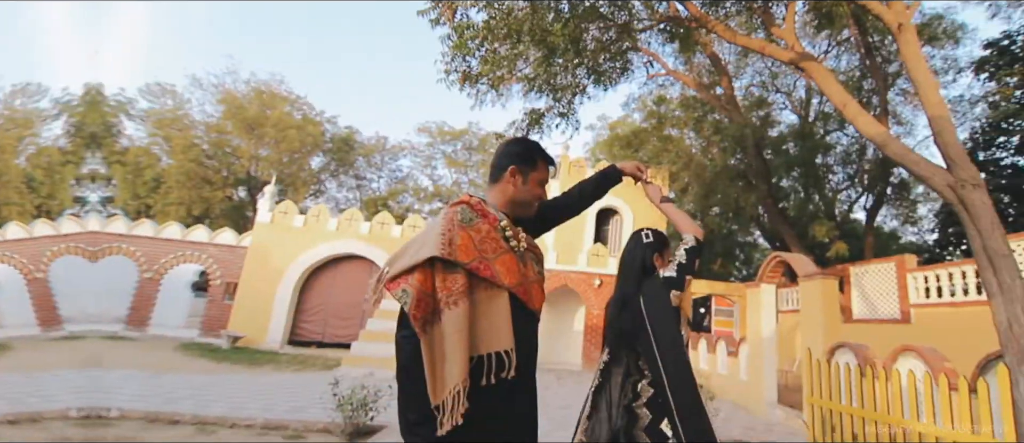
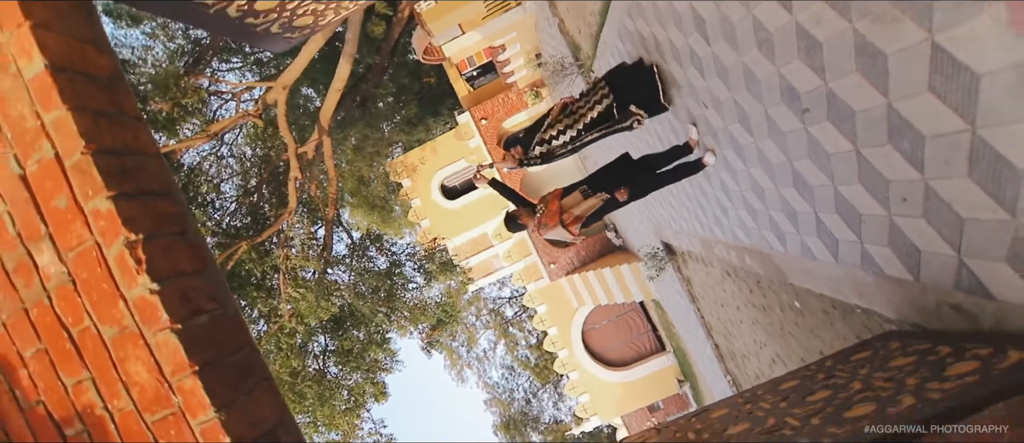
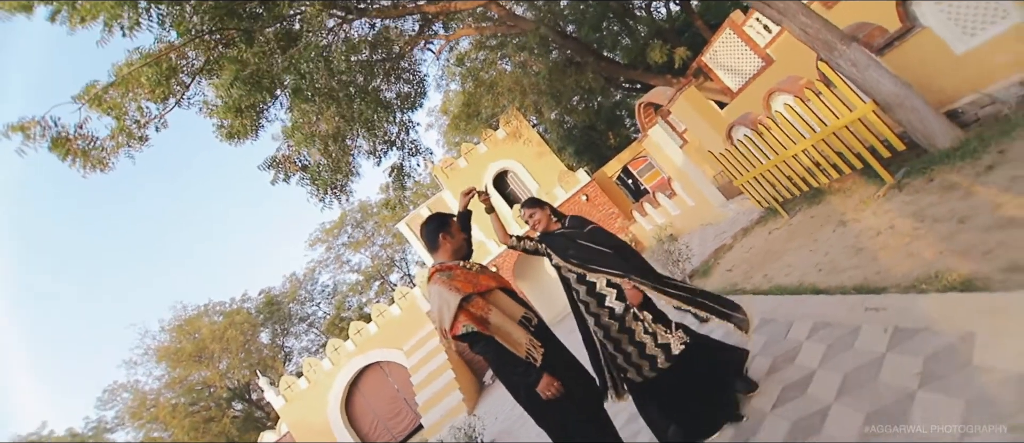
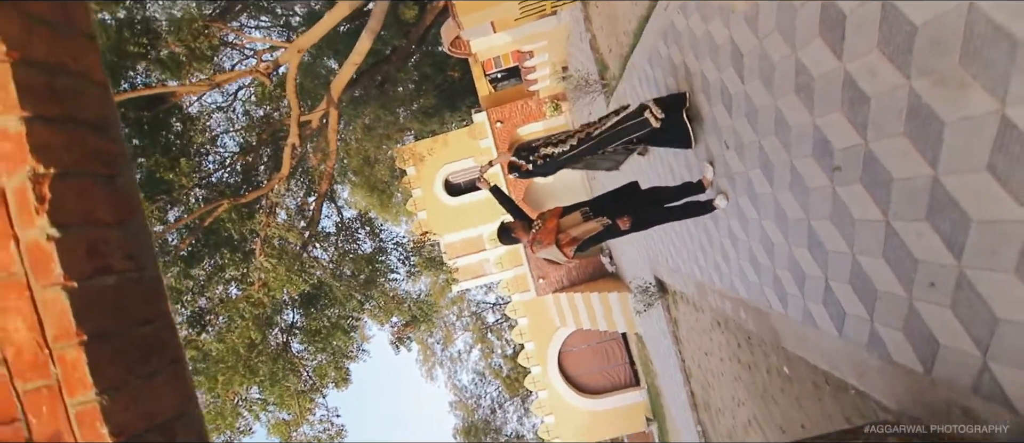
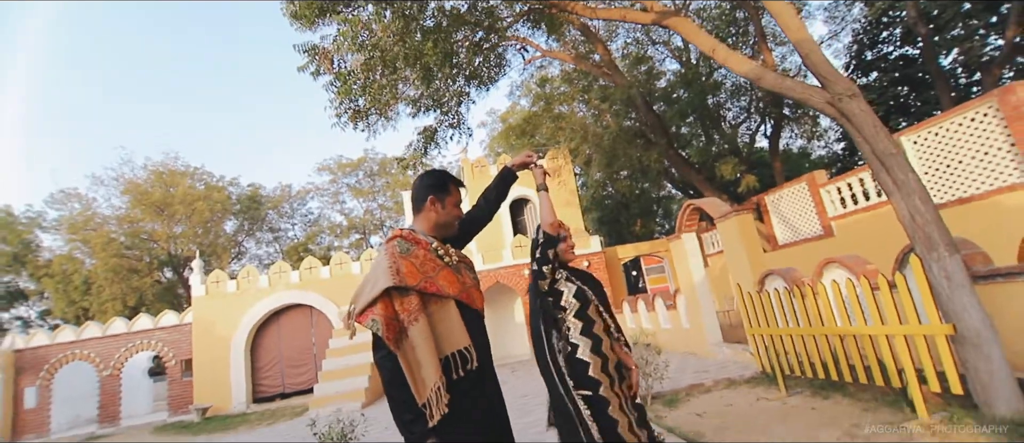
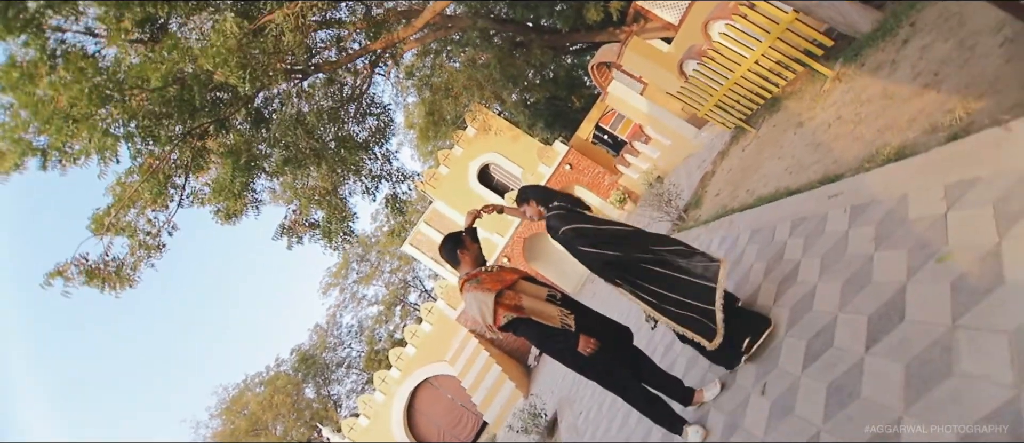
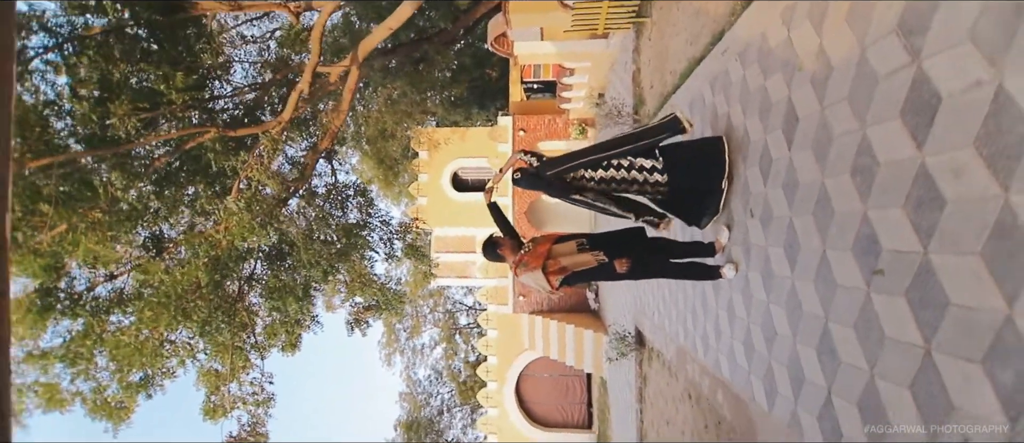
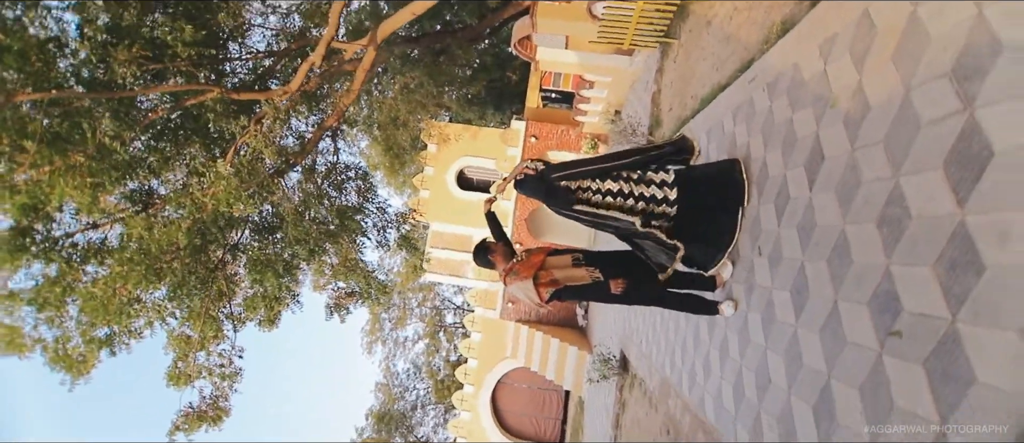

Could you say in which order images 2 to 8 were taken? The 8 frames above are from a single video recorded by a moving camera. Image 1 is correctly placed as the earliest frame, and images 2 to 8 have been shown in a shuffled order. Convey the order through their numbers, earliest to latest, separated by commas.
5, 3, 6, 8, 7, 4, 2
